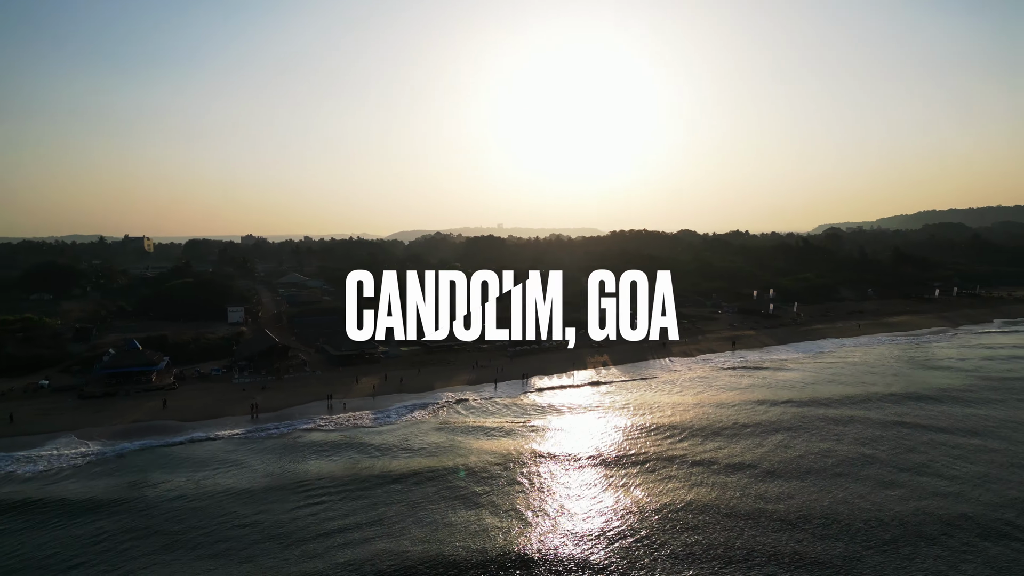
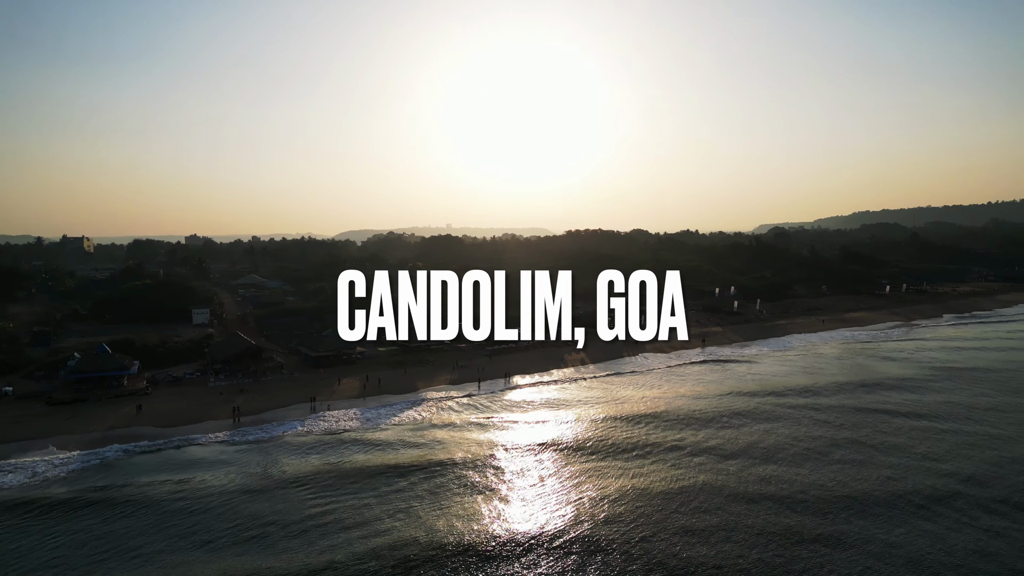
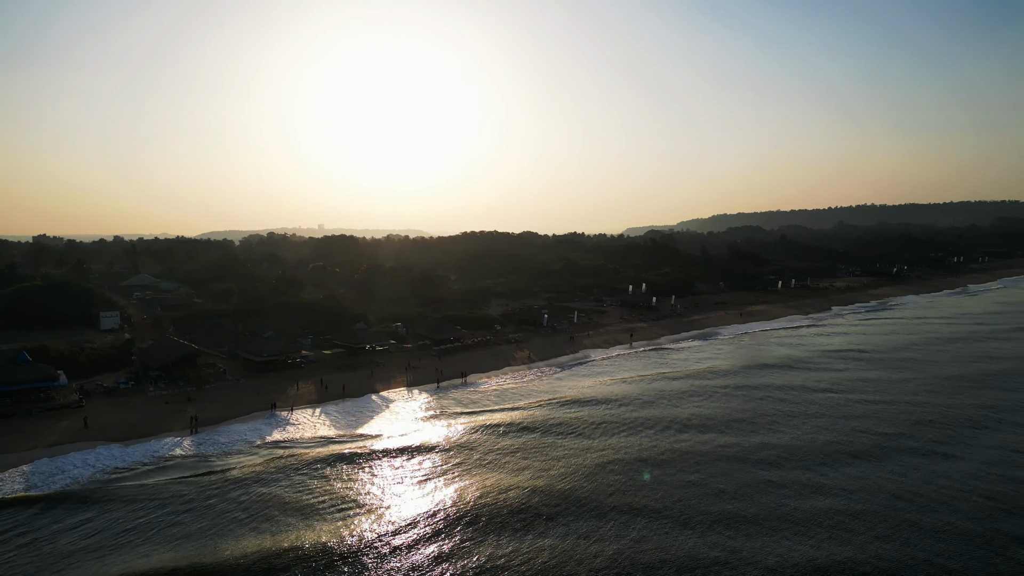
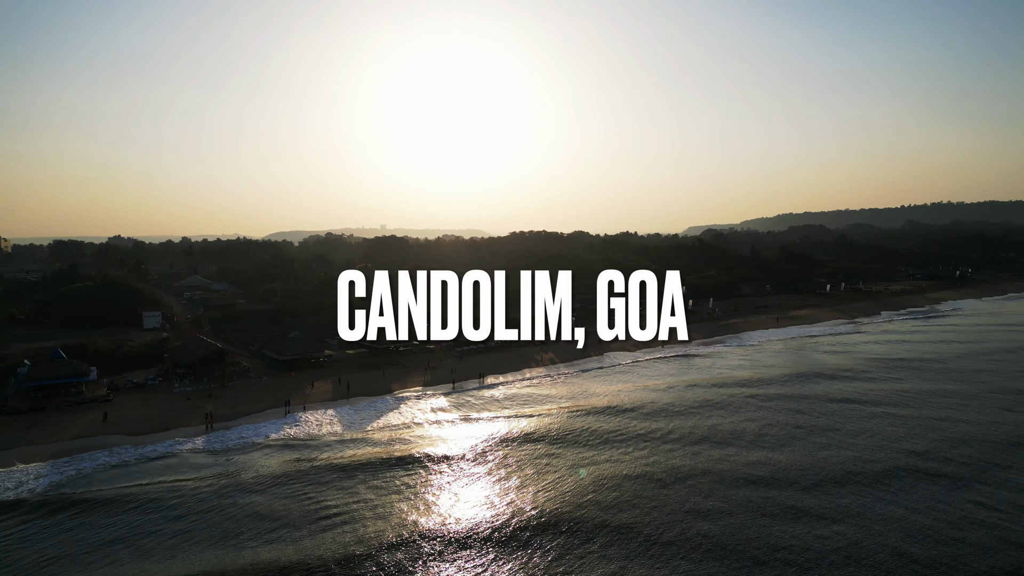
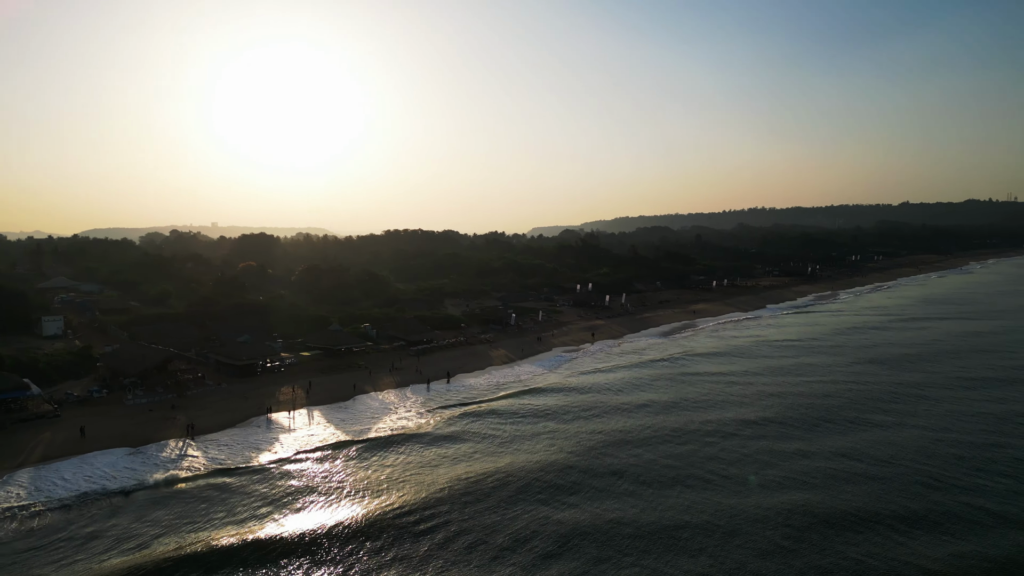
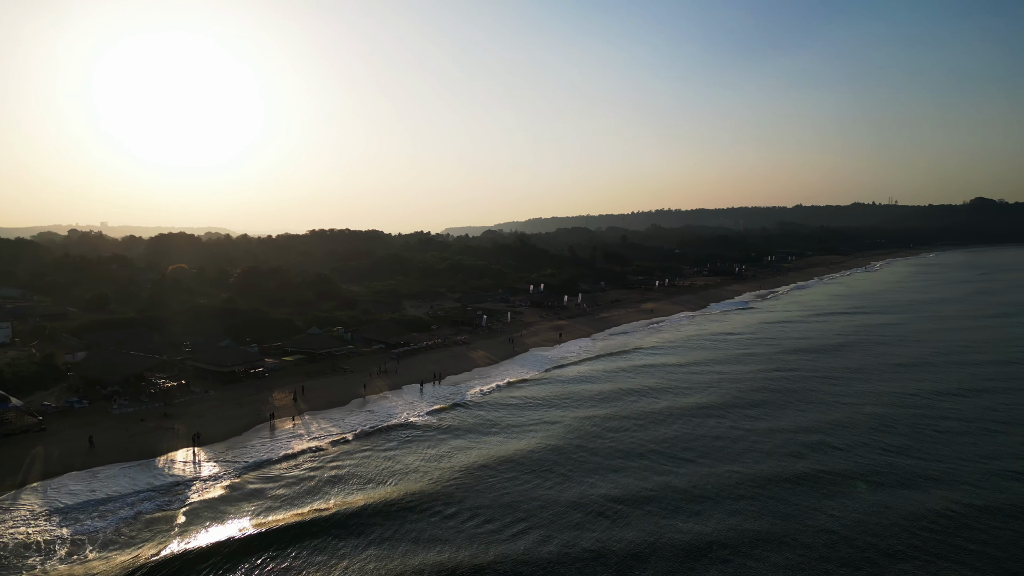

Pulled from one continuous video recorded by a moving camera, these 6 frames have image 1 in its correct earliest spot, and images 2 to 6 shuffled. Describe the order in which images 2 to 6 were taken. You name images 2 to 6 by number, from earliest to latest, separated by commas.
2, 4, 3, 5, 6
